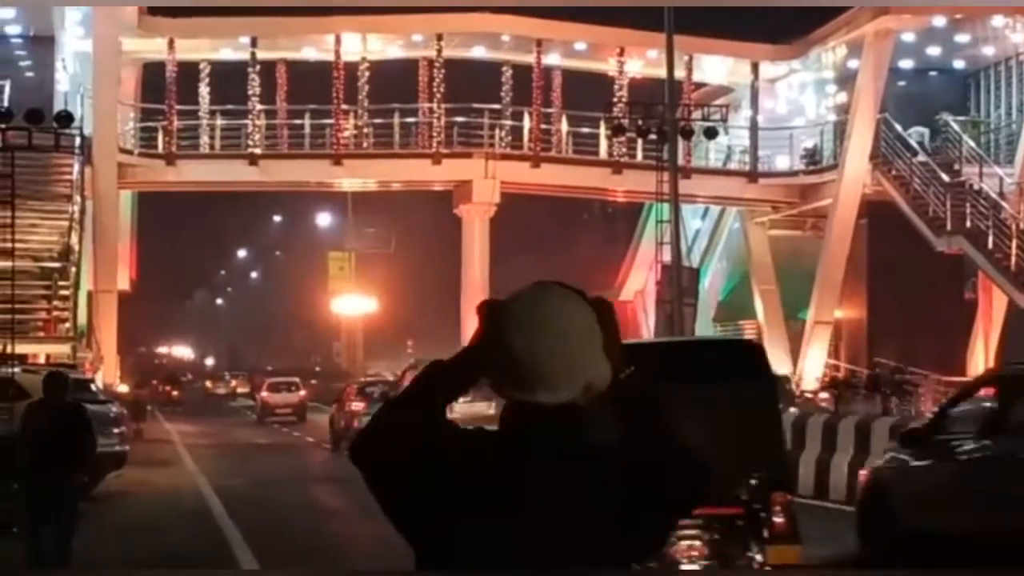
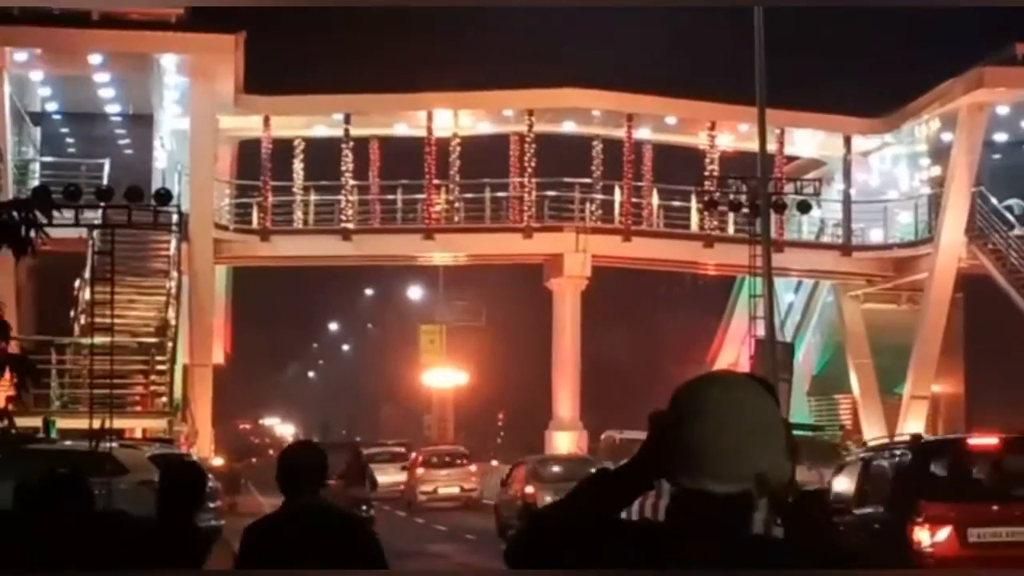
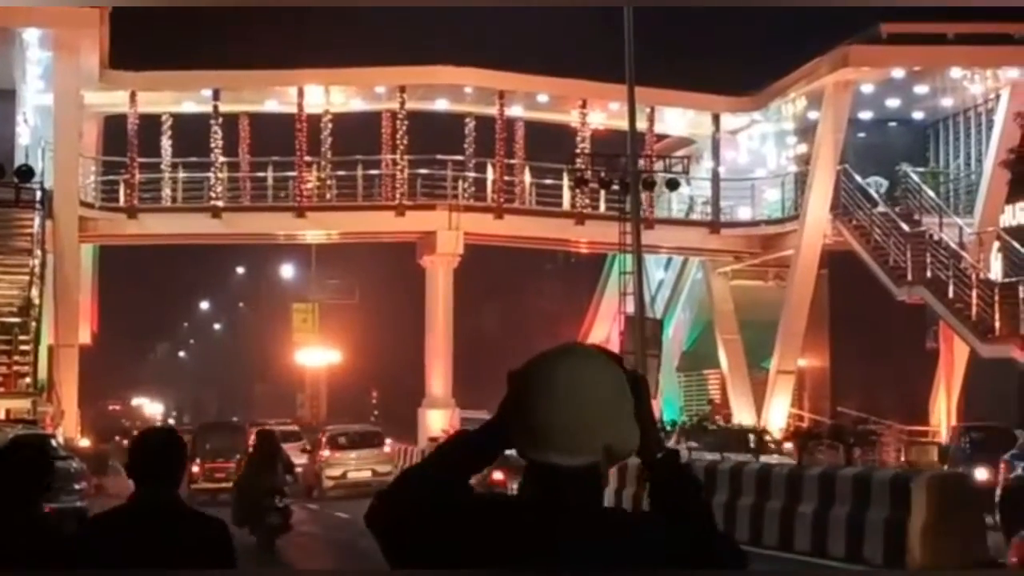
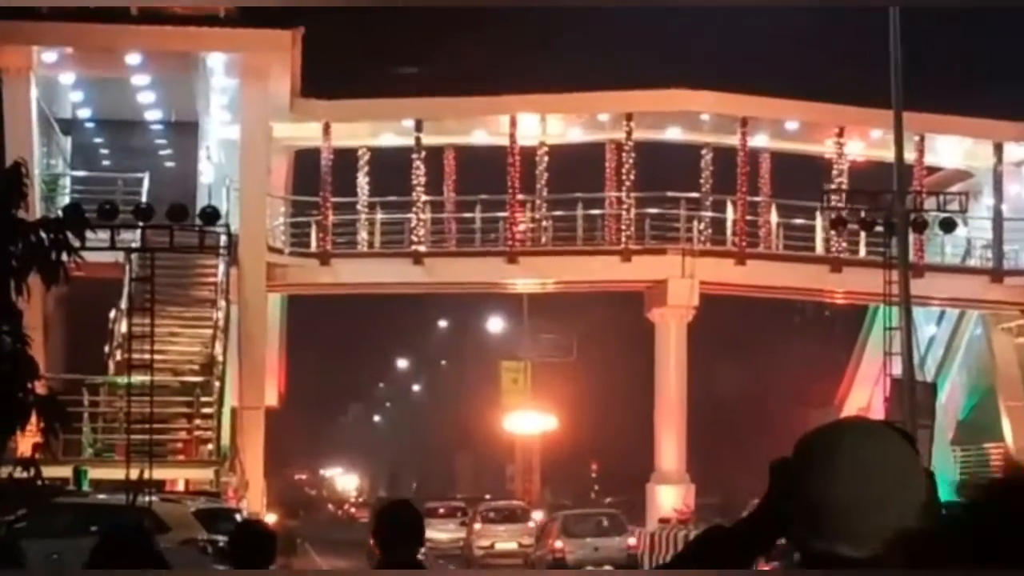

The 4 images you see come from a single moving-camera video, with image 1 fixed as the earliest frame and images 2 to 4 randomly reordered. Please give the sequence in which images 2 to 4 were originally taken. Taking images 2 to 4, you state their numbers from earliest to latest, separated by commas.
3, 2, 4
